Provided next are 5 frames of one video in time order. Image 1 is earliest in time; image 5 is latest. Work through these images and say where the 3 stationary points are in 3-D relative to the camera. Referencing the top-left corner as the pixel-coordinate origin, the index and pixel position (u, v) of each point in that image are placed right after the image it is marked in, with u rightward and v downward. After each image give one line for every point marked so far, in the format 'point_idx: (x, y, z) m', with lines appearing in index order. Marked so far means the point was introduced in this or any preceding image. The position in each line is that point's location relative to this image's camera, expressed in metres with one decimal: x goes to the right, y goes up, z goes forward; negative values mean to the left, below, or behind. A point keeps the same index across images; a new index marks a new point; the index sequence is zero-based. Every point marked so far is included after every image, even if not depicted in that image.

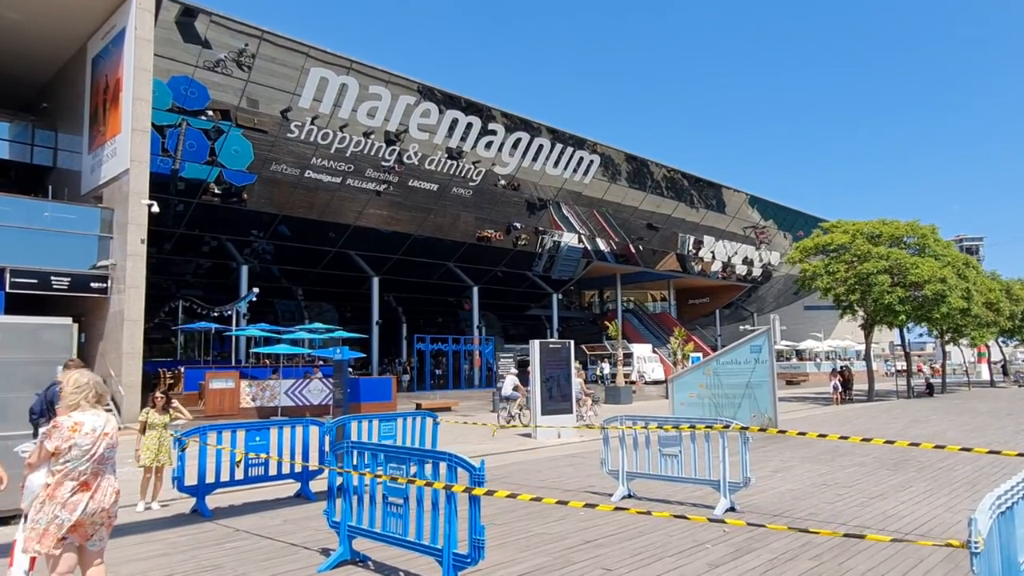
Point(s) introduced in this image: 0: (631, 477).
0: (+1.2, -1.9, +7.3) m
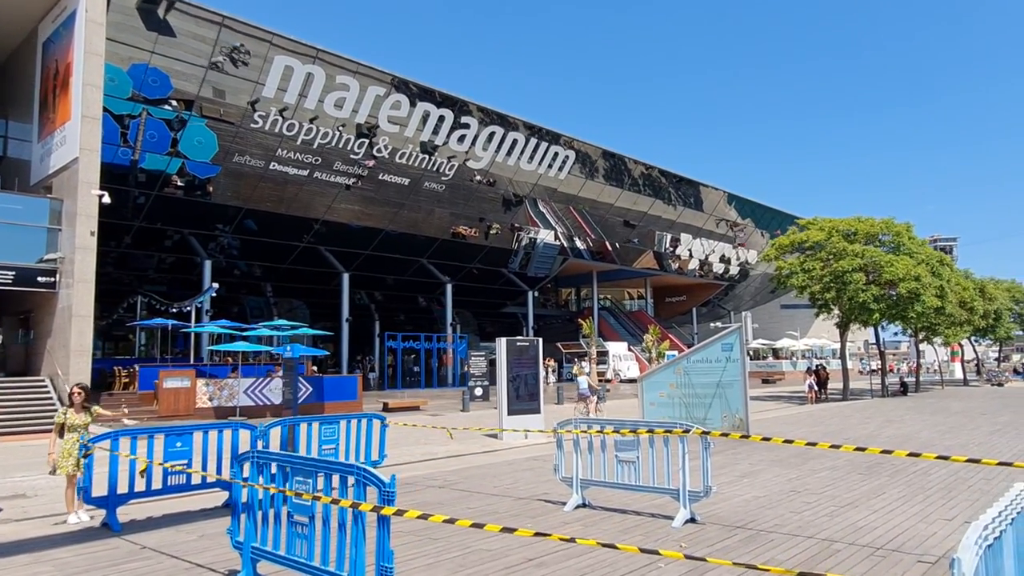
0: (+0.7, -1.8, +6.8) m
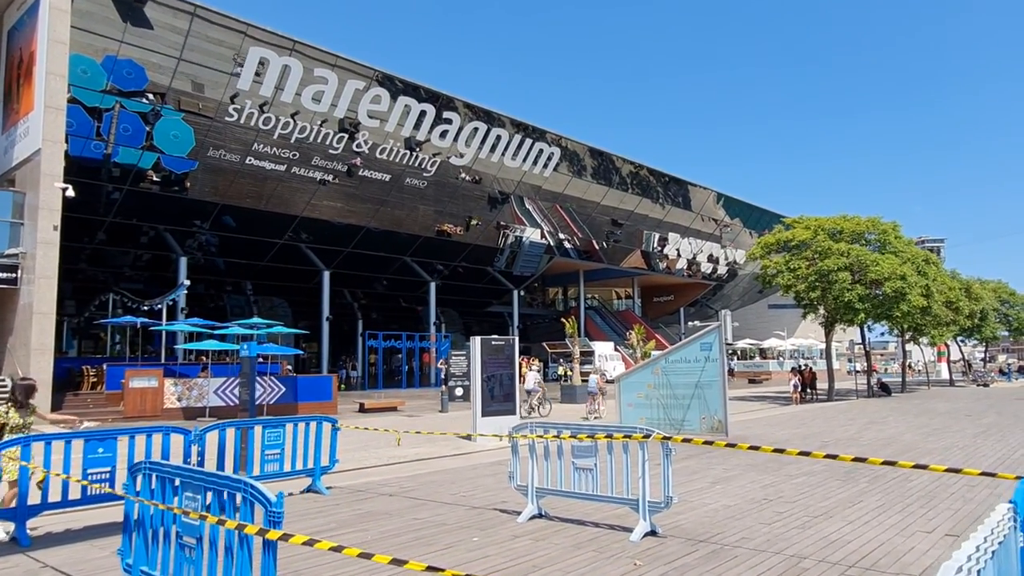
0: (+0.3, -1.8, +6.3) m
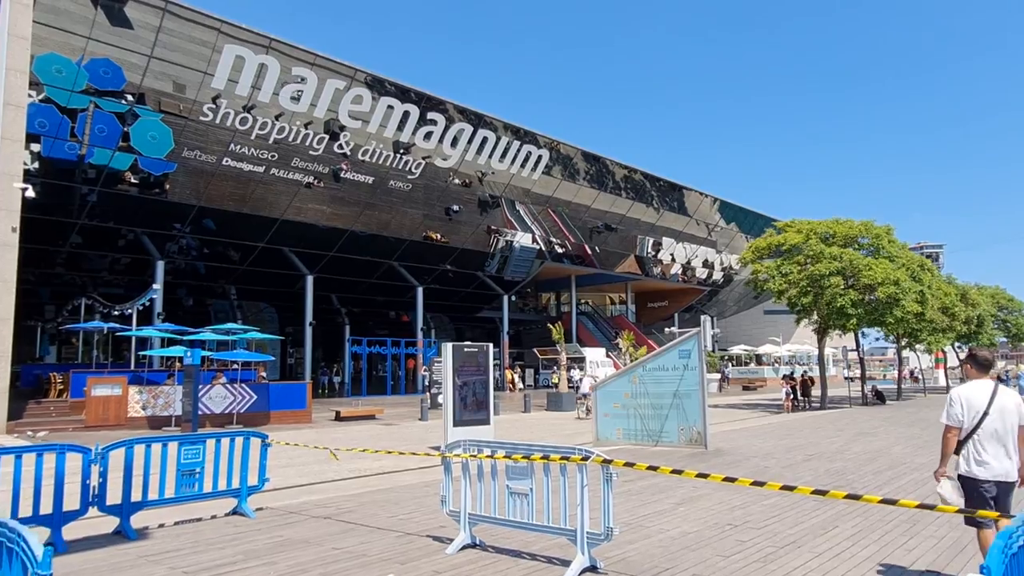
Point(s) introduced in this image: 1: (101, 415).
0: (-0.3, -1.8, +5.6) m
1: (-10.1, -3.1, +17.7) m
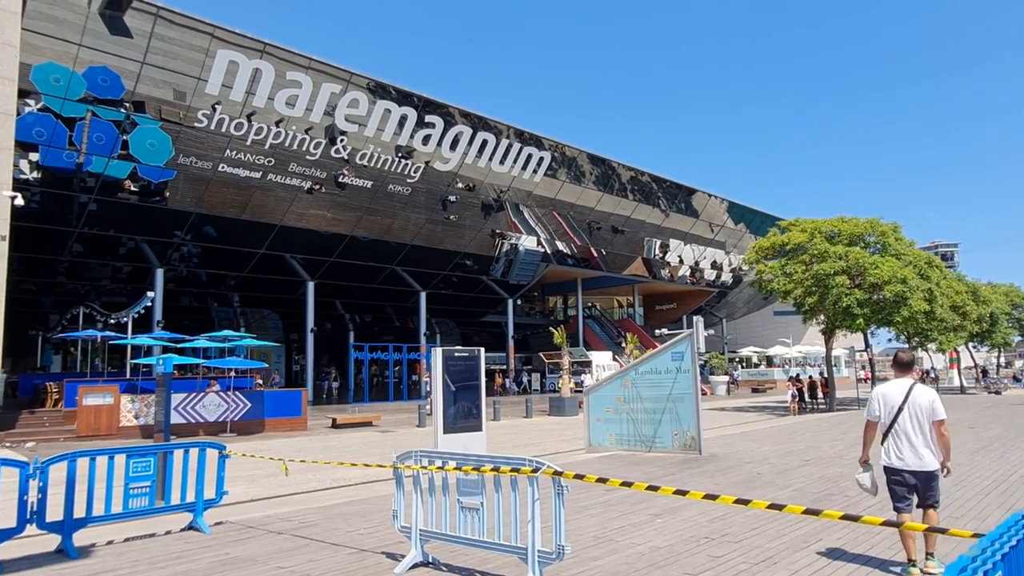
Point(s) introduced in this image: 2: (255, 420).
0: (-0.6, -1.8, +5.3) m
1: (-10.2, -3.3, +17.5) m
2: (-7.0, -3.6, +19.6) m
